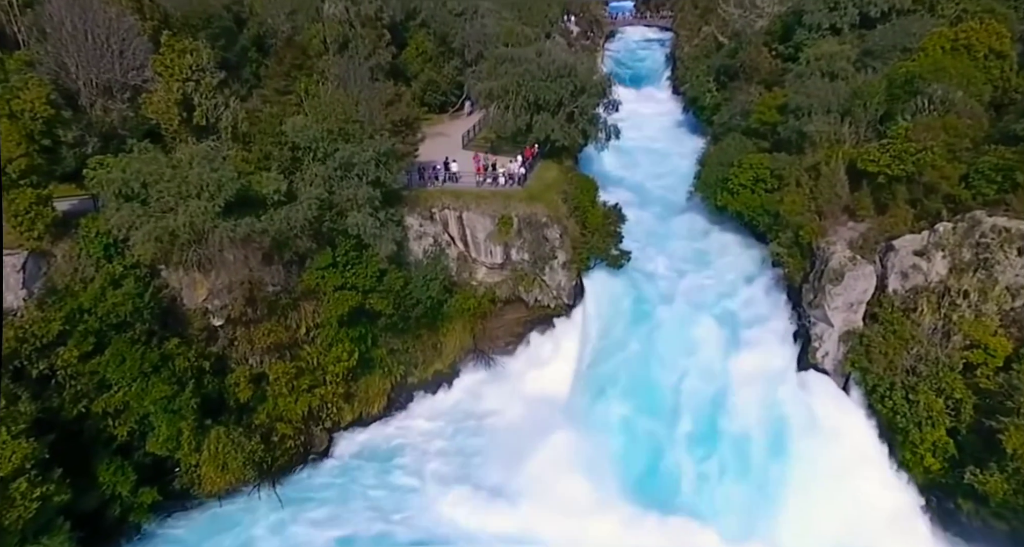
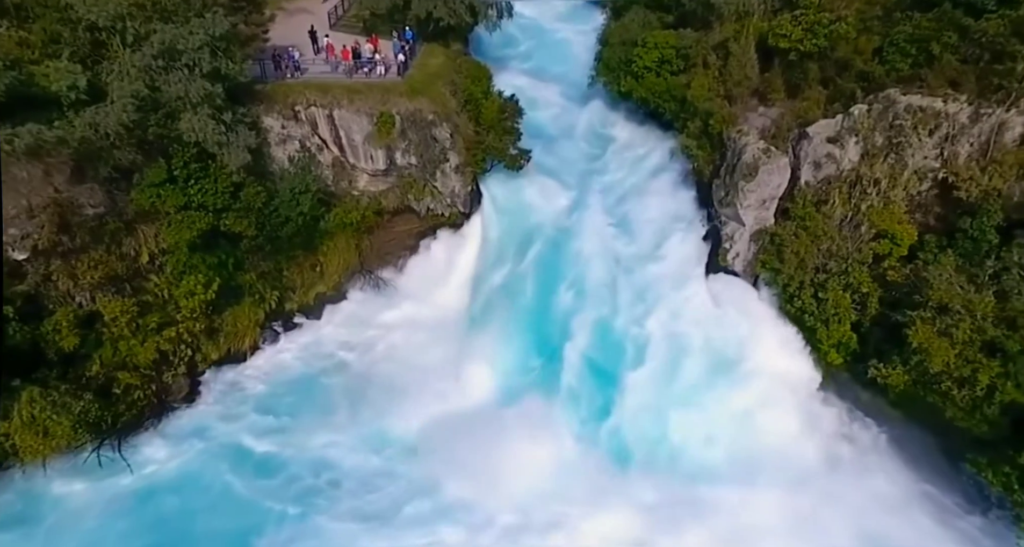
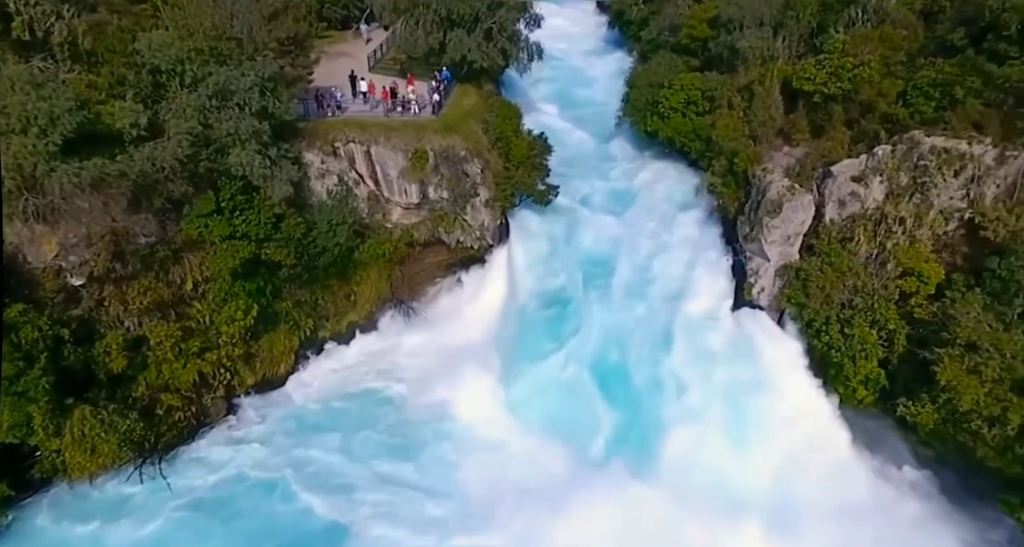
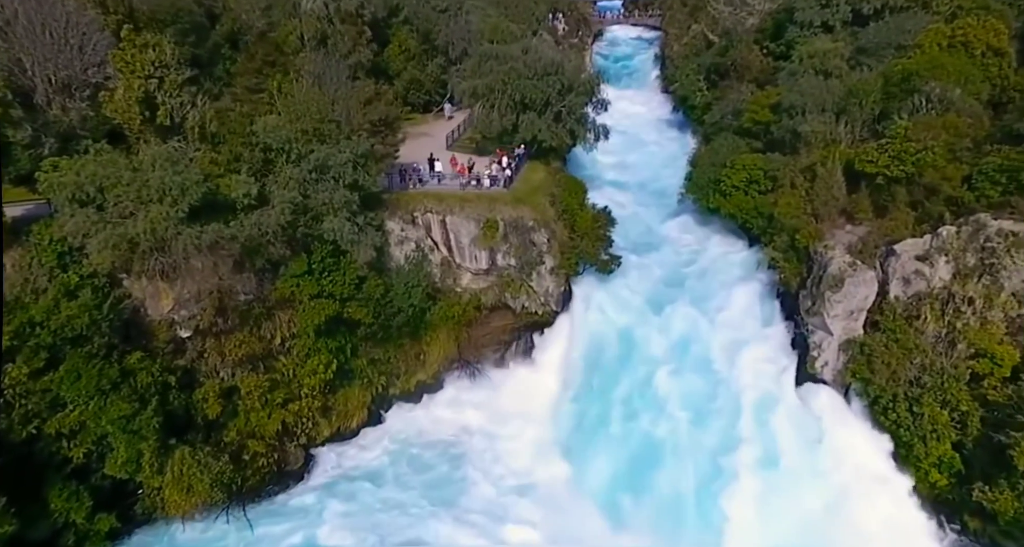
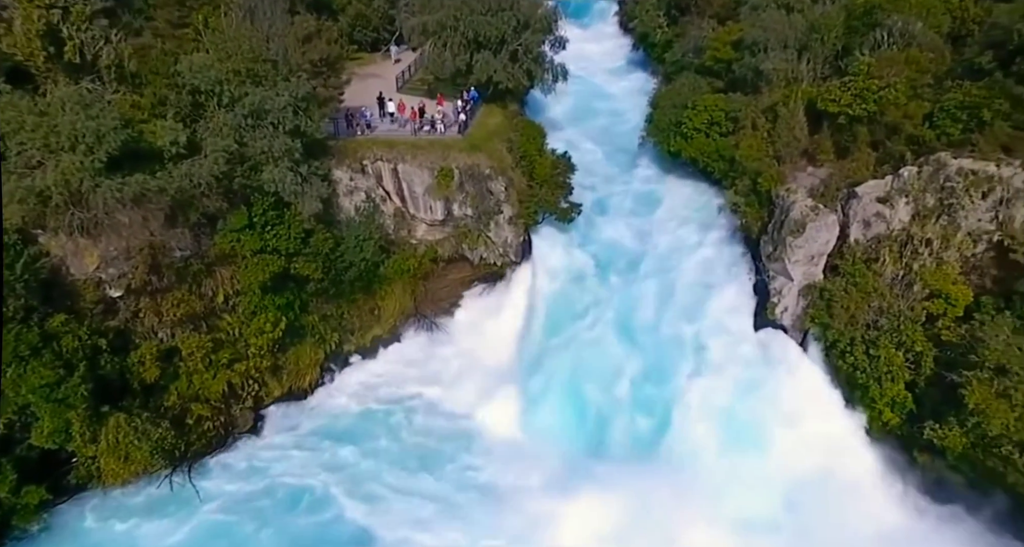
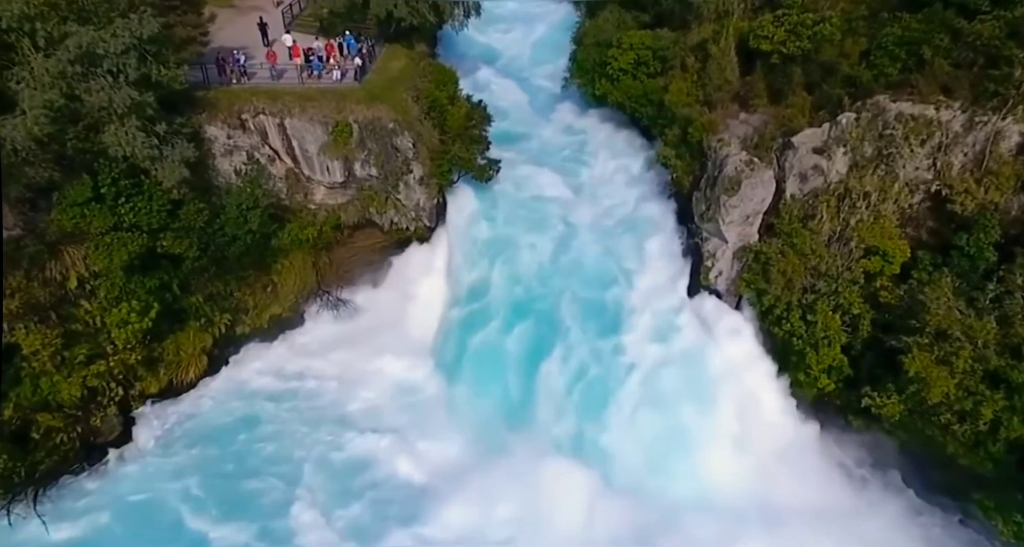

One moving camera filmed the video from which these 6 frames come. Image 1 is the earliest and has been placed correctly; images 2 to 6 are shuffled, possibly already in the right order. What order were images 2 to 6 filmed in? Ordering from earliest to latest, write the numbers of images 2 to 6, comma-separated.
4, 5, 3, 2, 6
